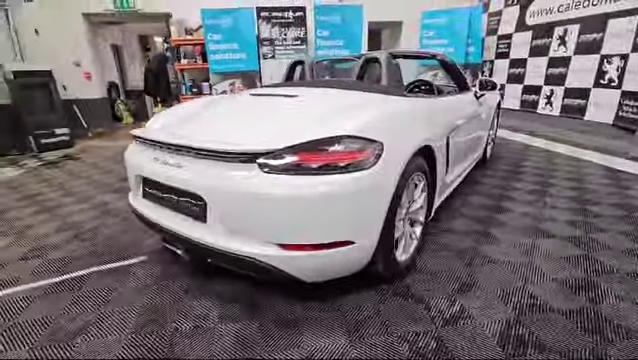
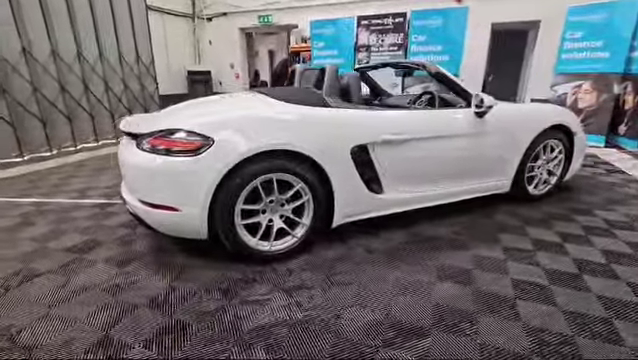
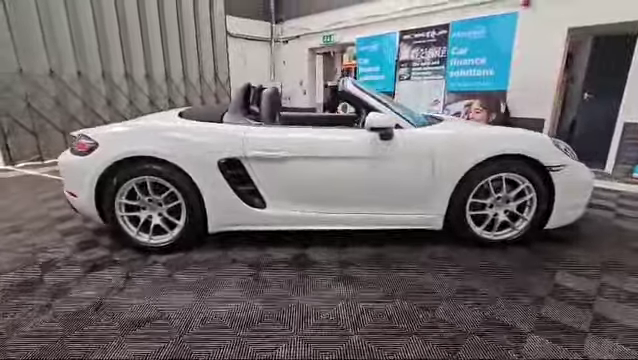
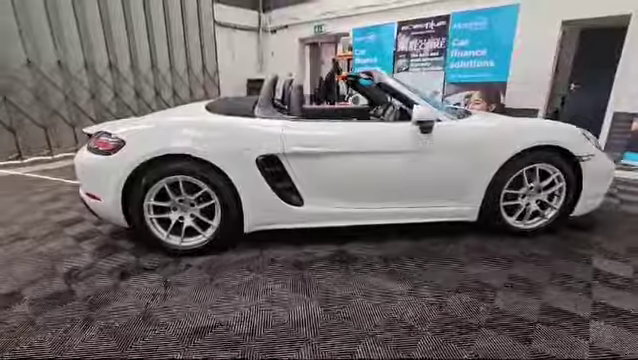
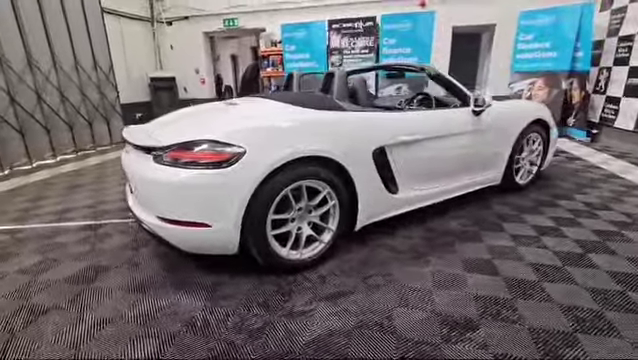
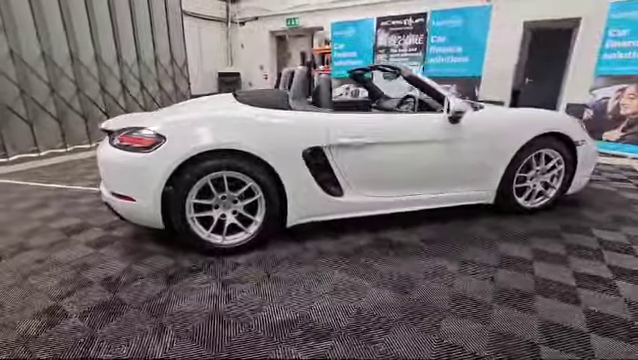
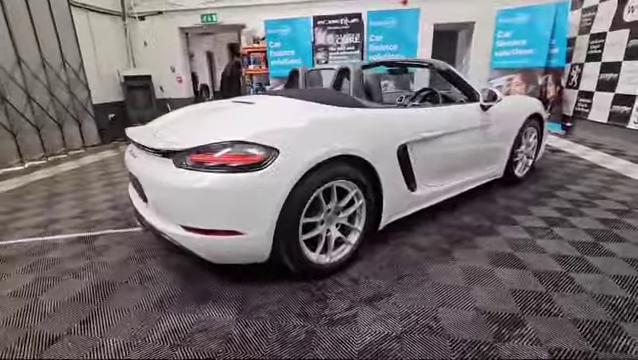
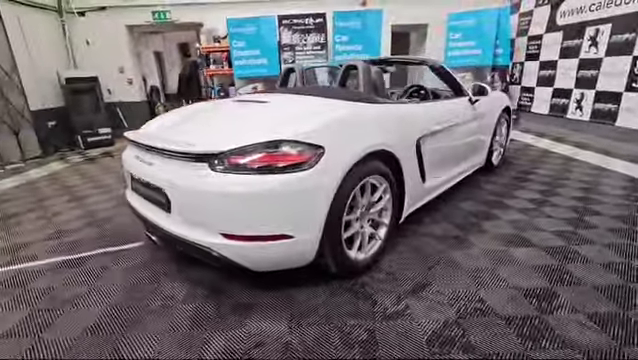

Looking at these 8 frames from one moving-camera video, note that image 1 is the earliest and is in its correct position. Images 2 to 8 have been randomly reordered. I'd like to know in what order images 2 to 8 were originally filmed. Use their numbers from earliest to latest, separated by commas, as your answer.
8, 7, 5, 2, 6, 4, 3
